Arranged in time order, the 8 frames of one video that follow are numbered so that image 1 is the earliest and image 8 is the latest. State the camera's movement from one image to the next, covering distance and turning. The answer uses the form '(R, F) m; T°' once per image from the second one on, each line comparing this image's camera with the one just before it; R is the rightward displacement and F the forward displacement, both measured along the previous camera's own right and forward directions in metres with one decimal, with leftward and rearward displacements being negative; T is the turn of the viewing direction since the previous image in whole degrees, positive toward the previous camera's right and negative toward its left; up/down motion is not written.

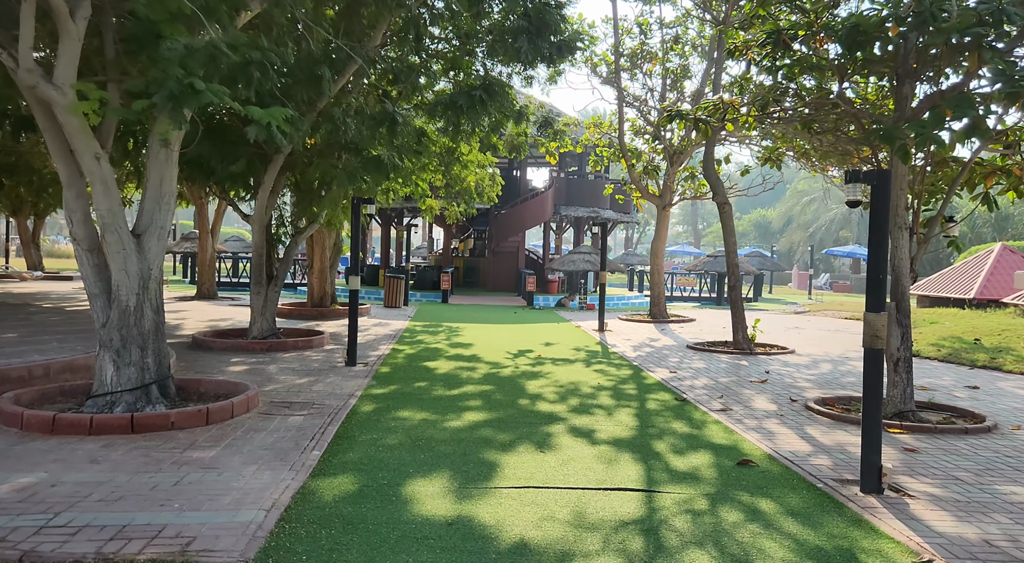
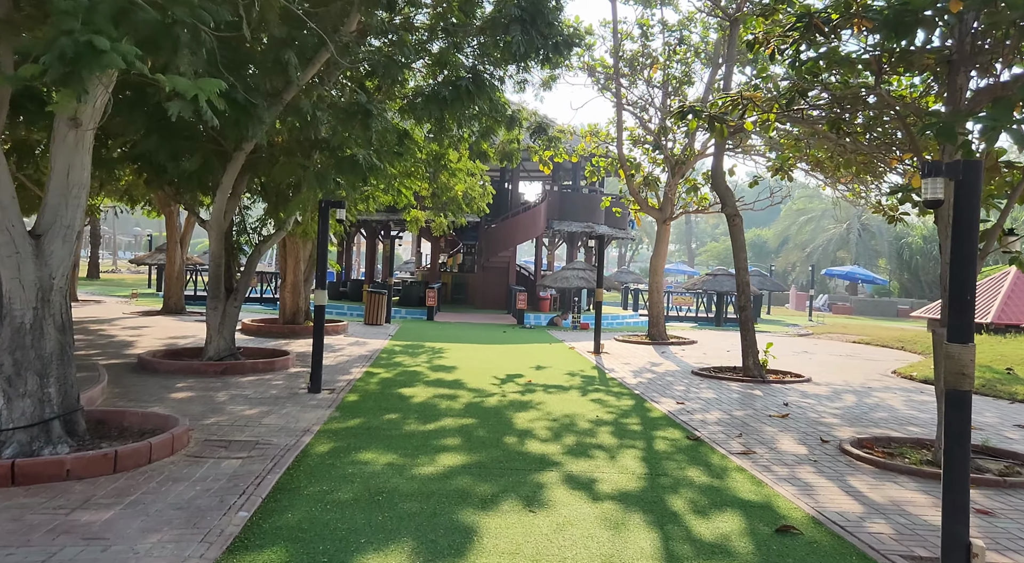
(0.0, +1.1) m; +1°
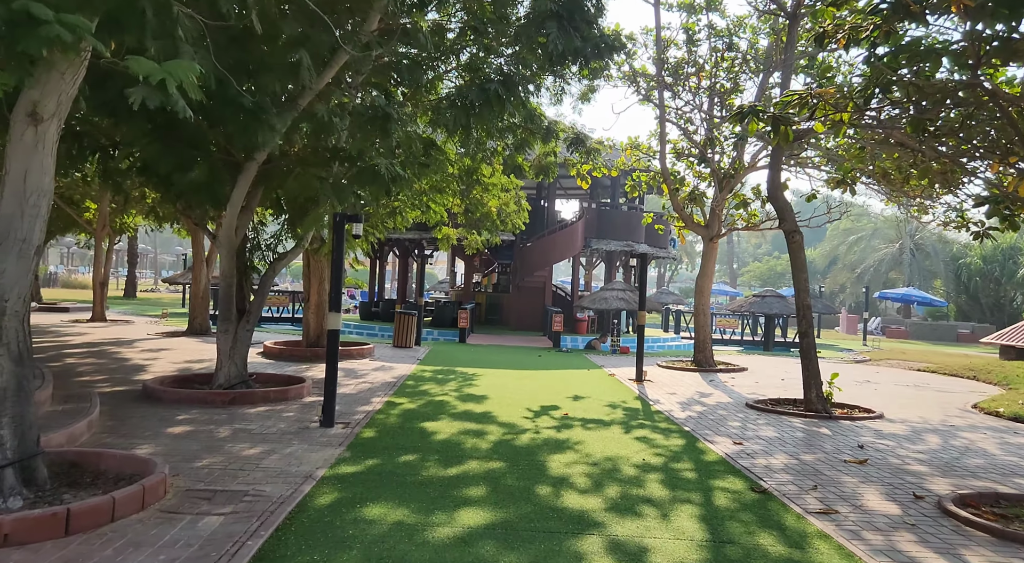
(0.0, +0.9) m; -3°
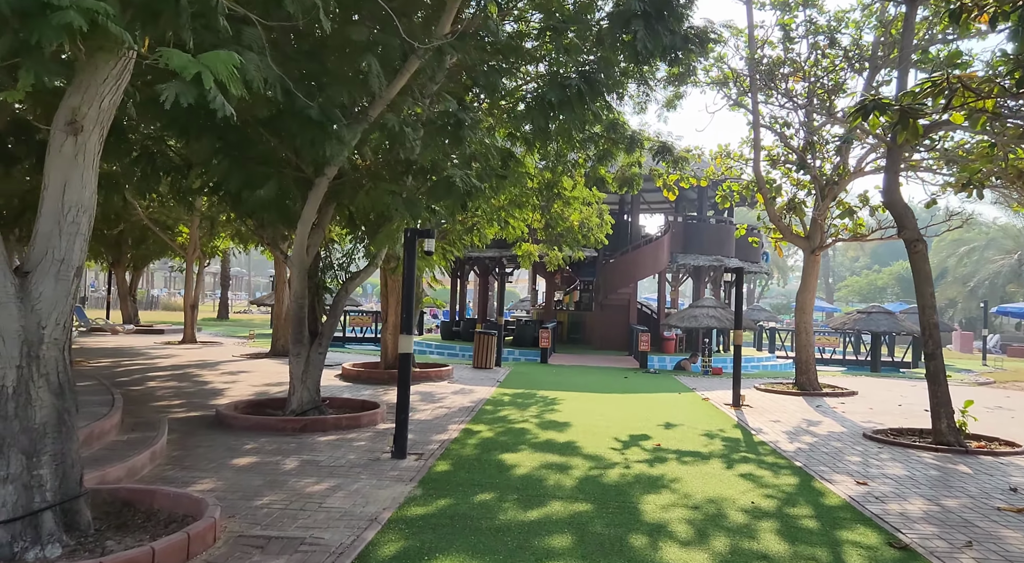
(0.0, +0.7) m; -7°
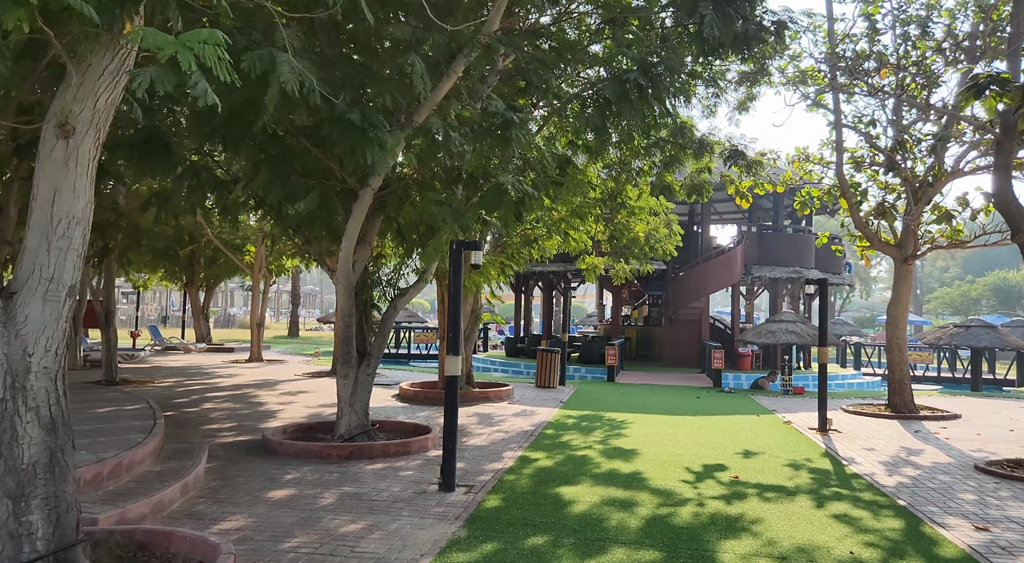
(+0.1, +0.6) m; -6°
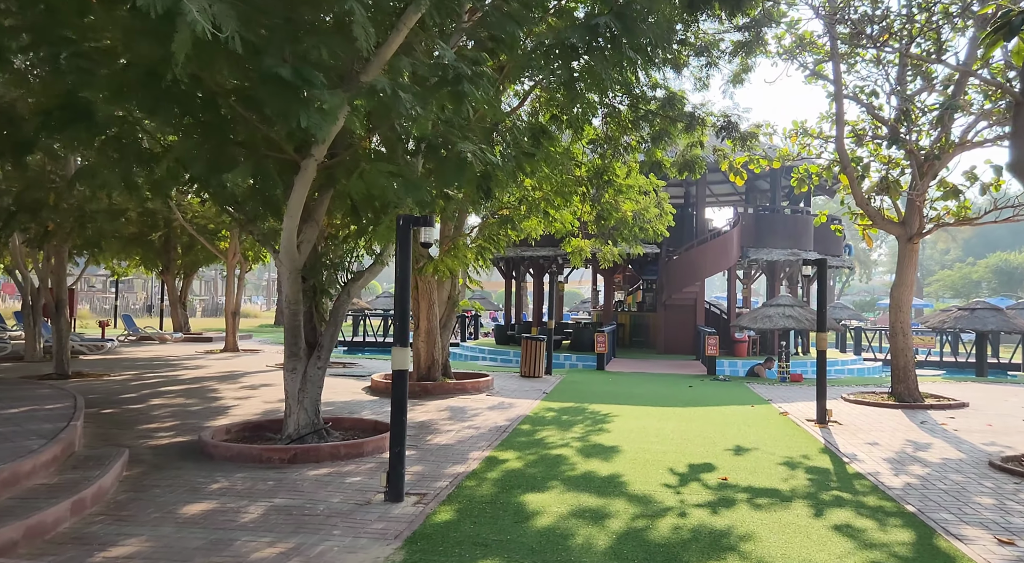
(+0.4, +0.8) m; 0°
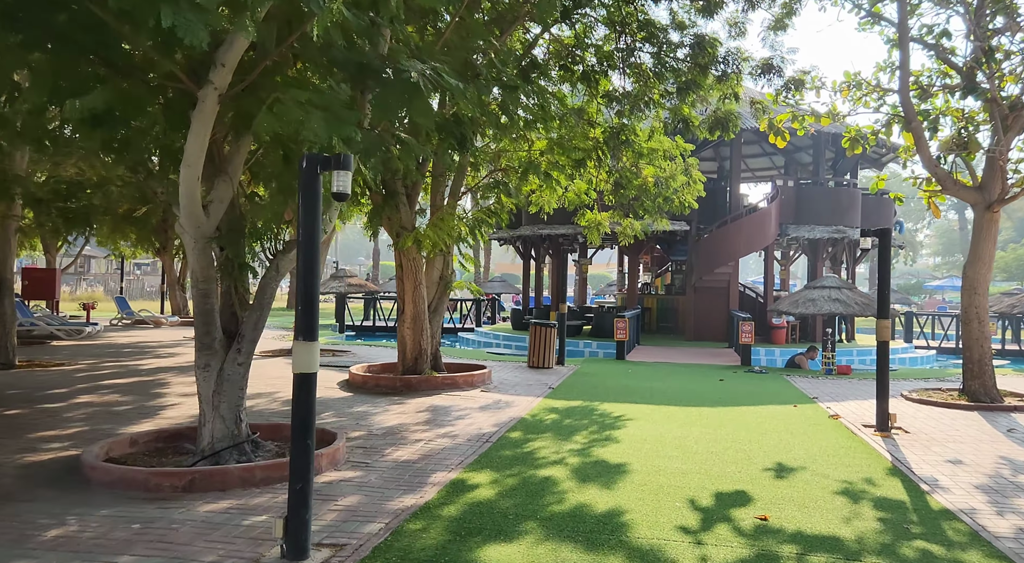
(+0.5, +1.8) m; -3°
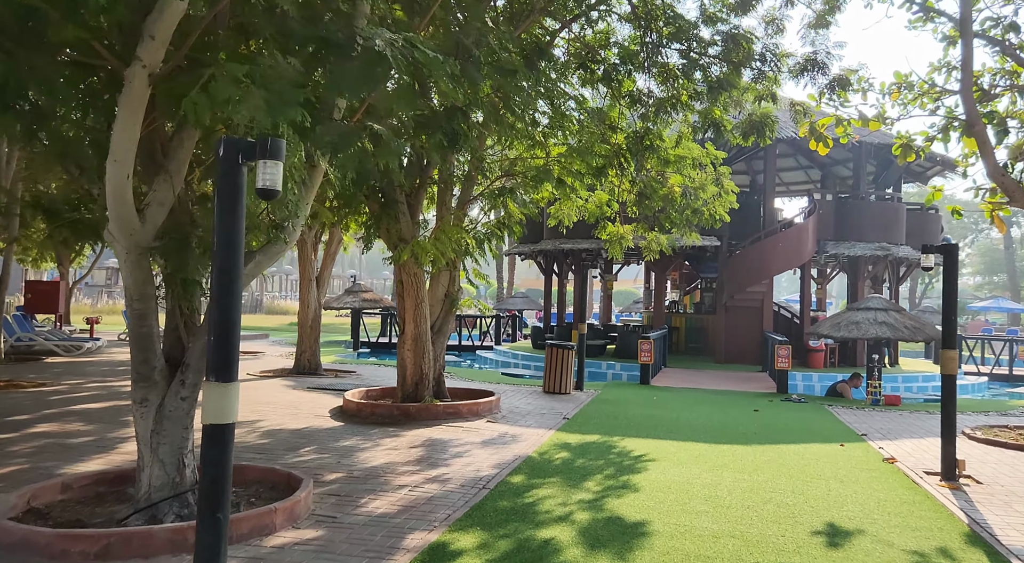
(+0.2, +1.0) m; -2°
